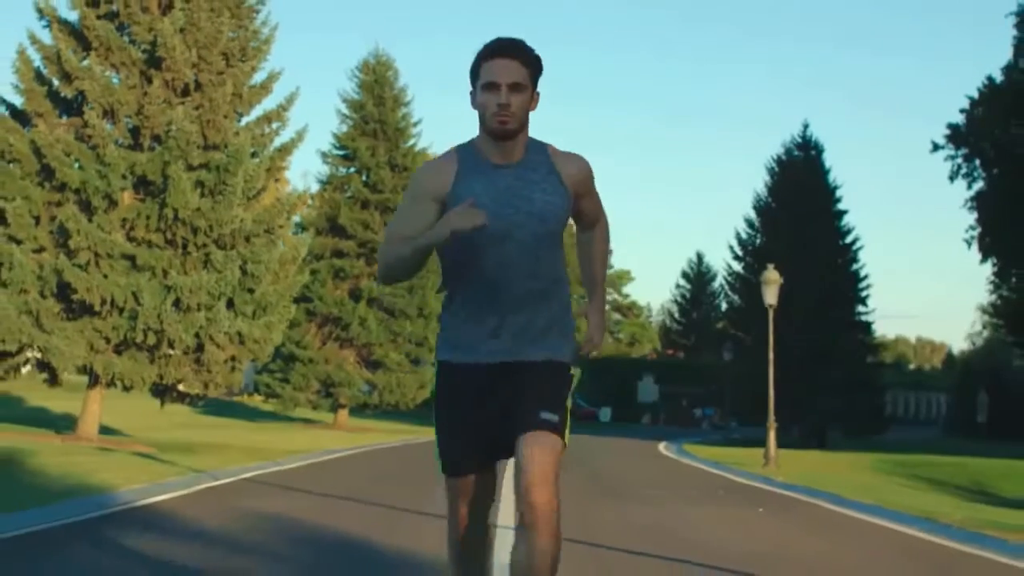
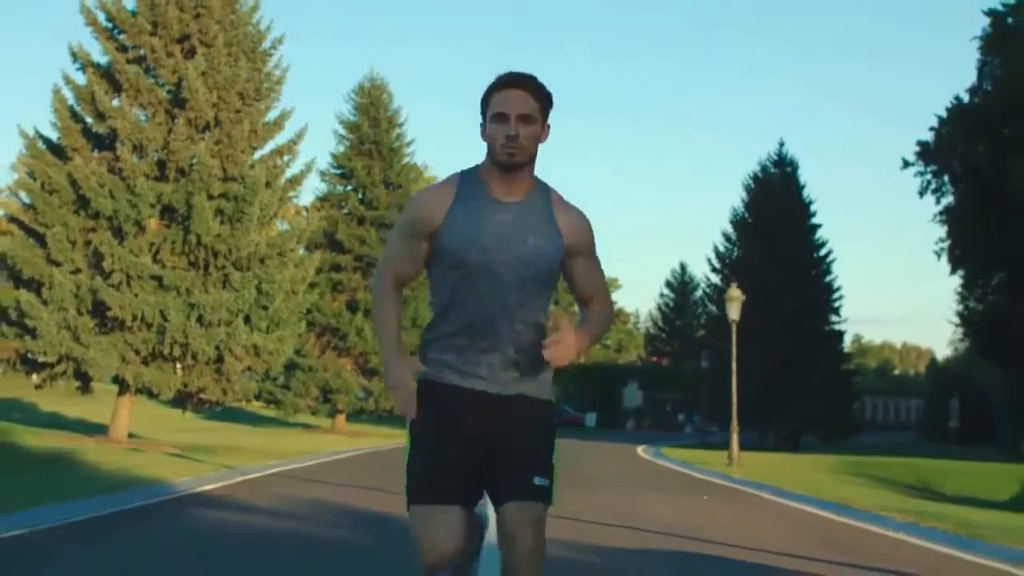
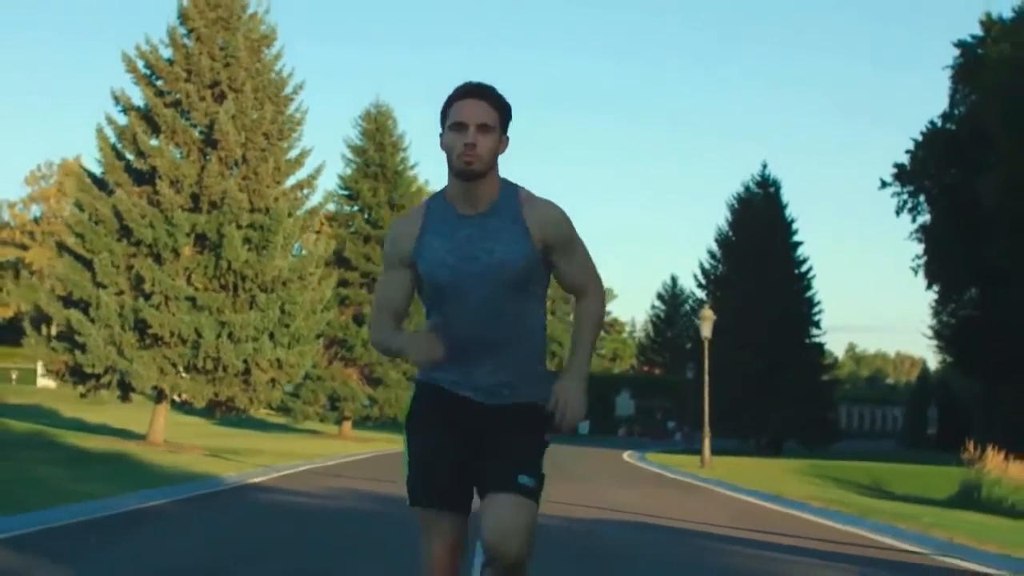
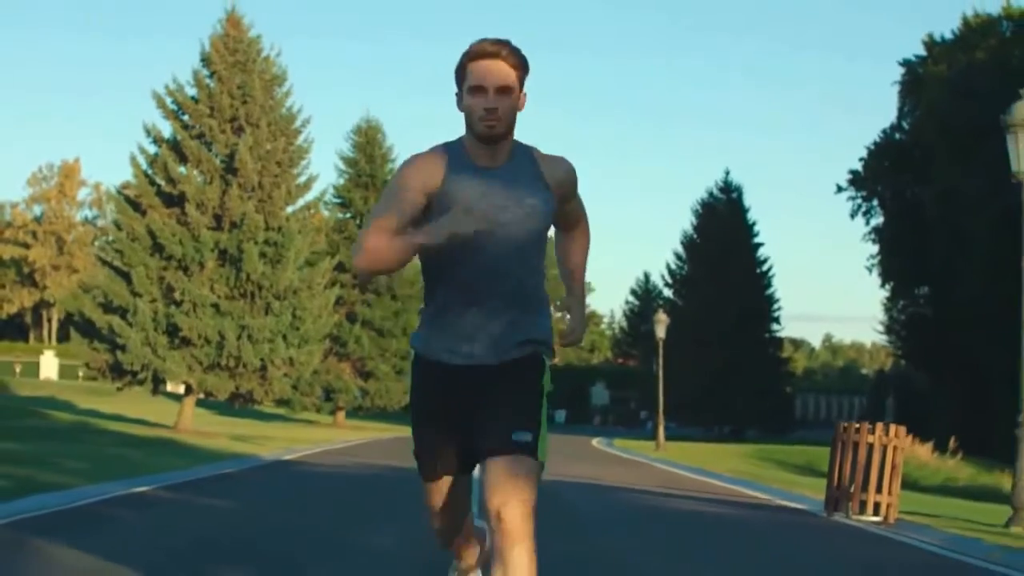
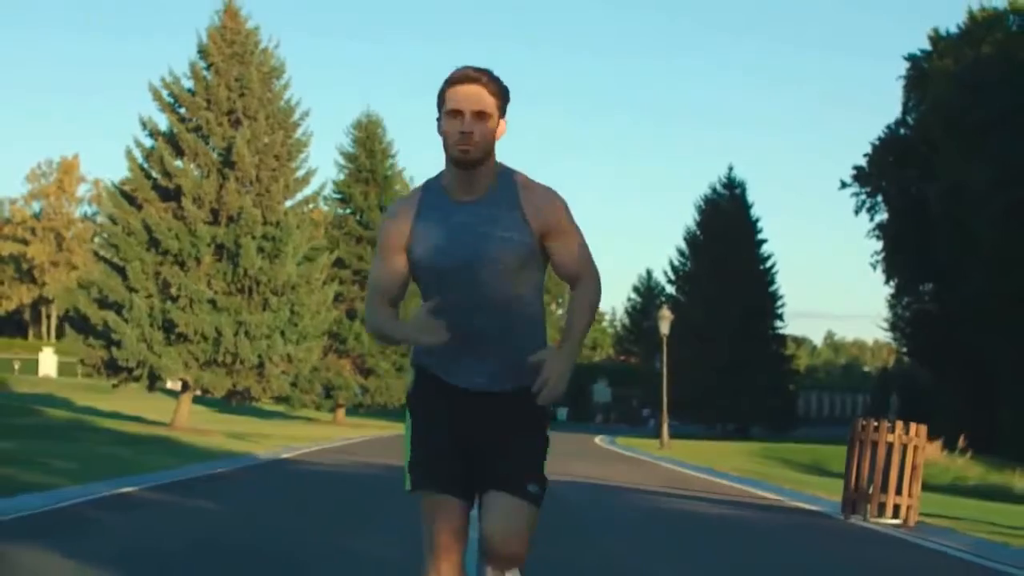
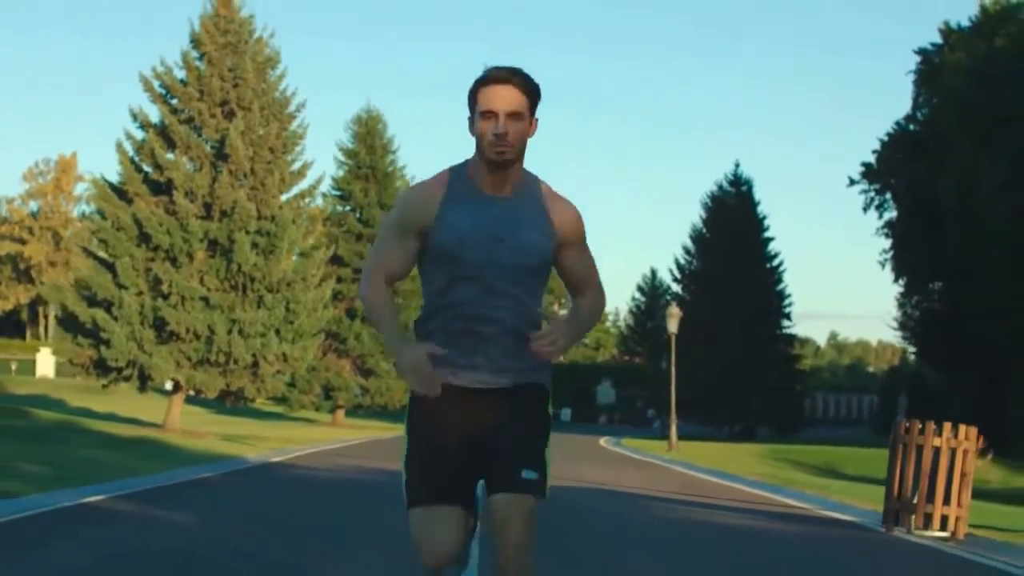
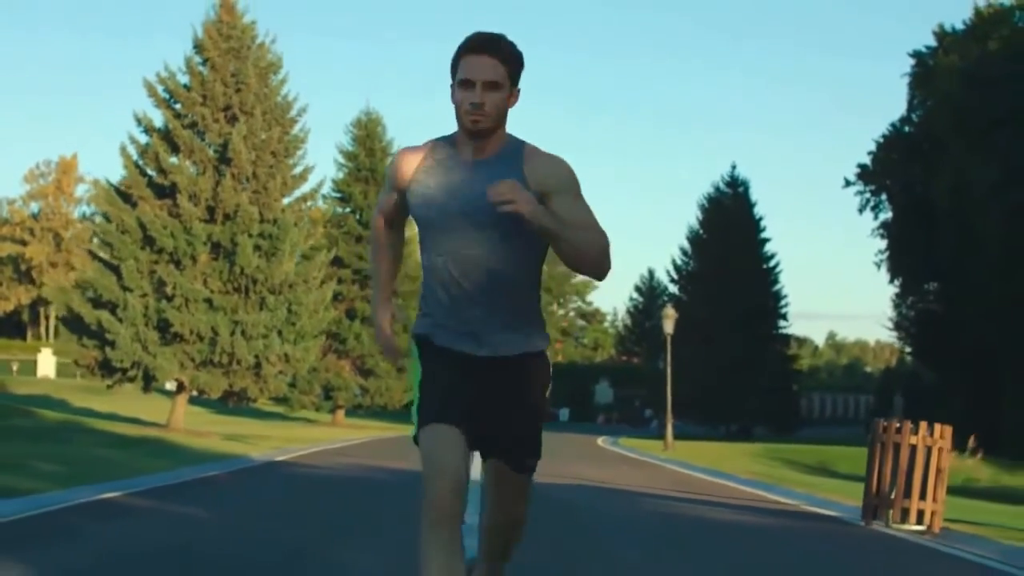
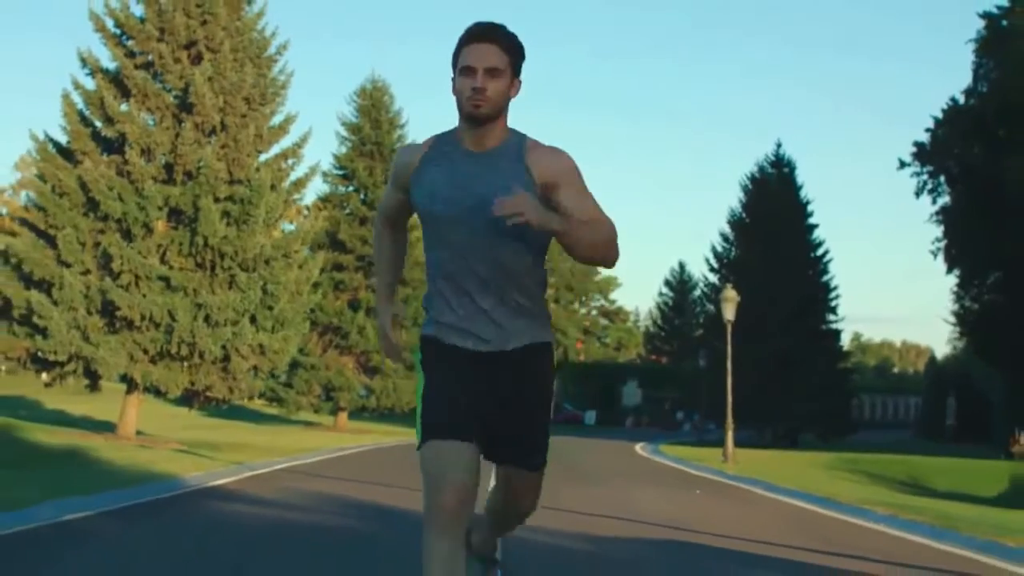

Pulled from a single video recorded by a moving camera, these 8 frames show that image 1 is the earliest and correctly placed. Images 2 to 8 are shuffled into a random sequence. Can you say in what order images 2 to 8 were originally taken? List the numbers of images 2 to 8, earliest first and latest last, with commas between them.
2, 8, 3, 6, 7, 5, 4
